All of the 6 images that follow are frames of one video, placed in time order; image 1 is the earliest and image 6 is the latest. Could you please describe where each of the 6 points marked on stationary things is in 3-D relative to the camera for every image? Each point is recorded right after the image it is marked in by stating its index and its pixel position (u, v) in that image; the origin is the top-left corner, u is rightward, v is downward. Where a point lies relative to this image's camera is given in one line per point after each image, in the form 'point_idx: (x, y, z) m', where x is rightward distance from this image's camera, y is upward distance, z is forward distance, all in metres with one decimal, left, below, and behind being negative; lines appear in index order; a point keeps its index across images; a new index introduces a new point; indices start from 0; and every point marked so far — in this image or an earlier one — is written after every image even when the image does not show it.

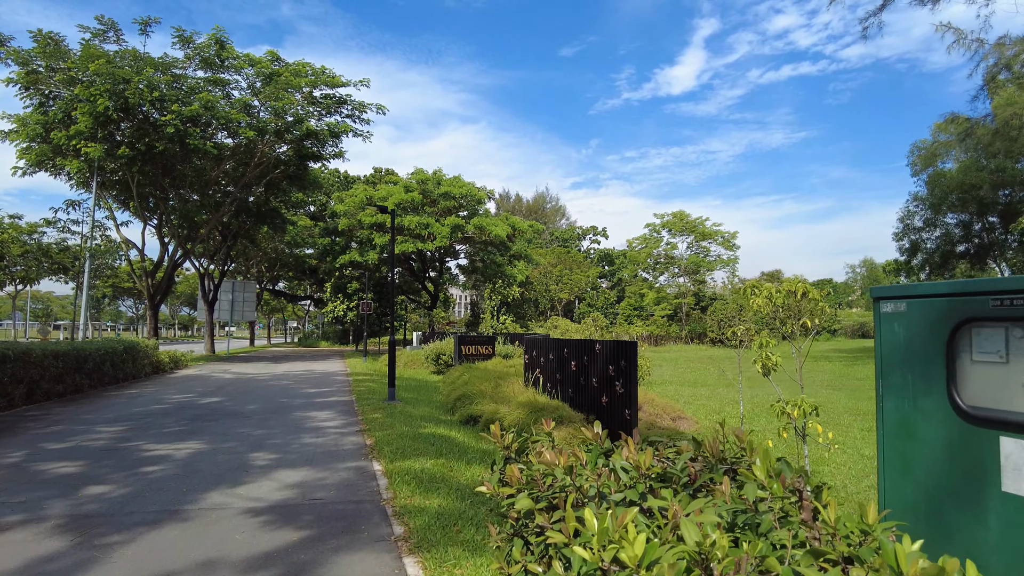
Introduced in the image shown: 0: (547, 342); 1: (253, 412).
0: (+0.5, -0.8, +9.4) m
1: (-4.1, -2.0, +9.6) m
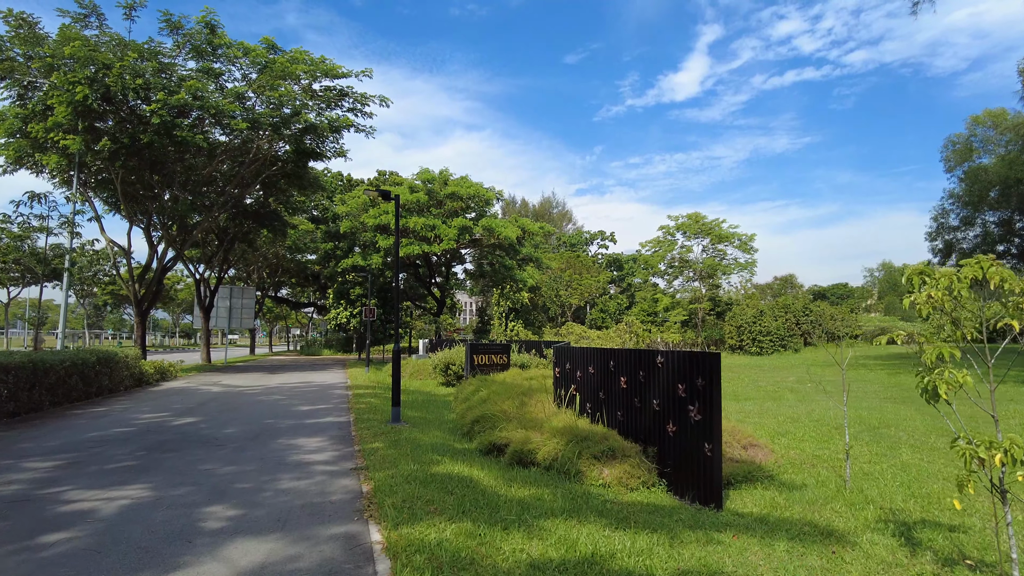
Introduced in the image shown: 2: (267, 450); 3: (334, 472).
0: (+0.9, -0.8, +7.7) m
1: (-3.7, -2.0, +8.0) m
2: (-2.9, -1.9, +7.1) m
3: (-1.7, -1.8, +5.8) m
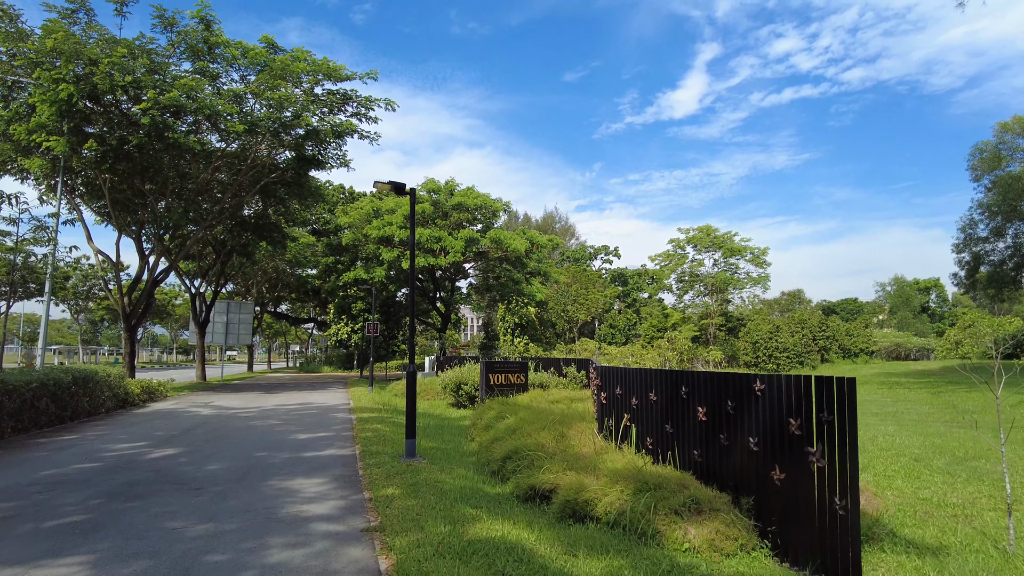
0: (+1.3, -0.9, +6.4) m
1: (-3.3, -2.1, +6.6) m
2: (-2.4, -2.0, +5.7) m
3: (-1.3, -1.8, +4.4) m
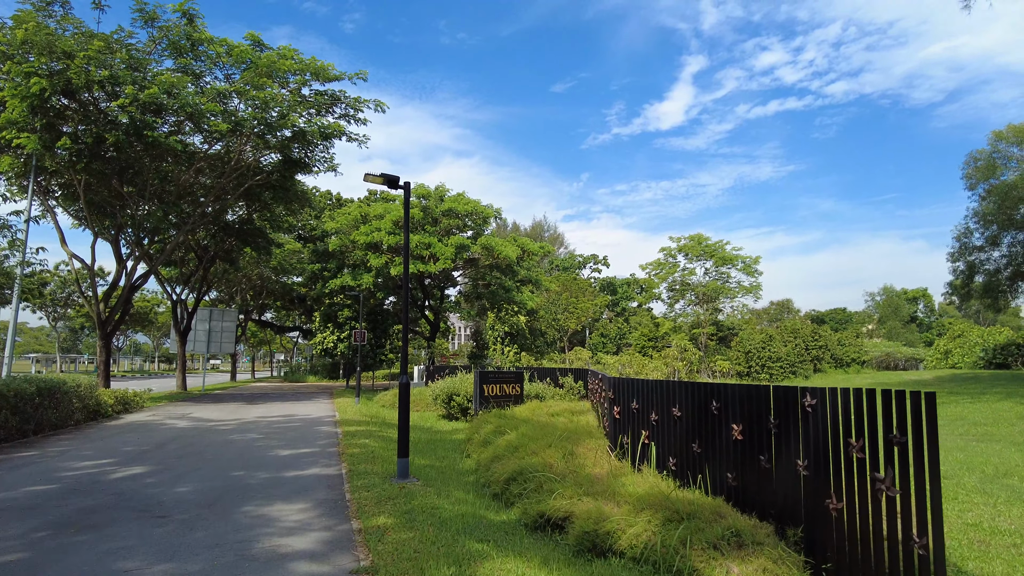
0: (+1.4, -0.9, +5.8) m
1: (-3.3, -2.1, +5.9) m
2: (-2.4, -2.0, +5.0) m
3: (-1.2, -1.8, +3.7) m
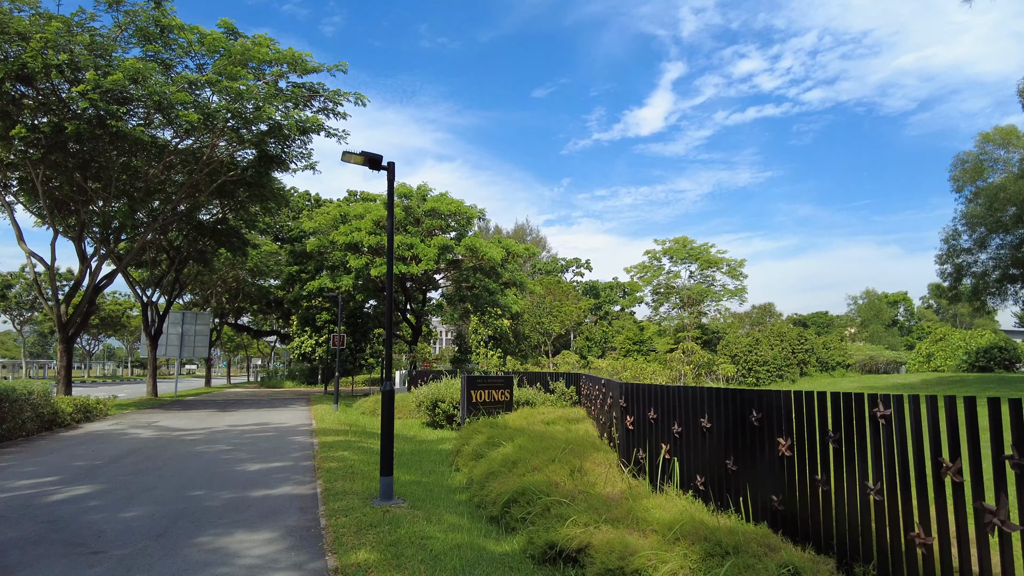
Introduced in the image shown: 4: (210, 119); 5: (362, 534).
0: (+1.4, -0.9, +5.1) m
1: (-3.2, -2.0, +5.0) m
2: (-2.3, -1.9, +4.2) m
3: (-1.1, -1.7, +2.9) m
4: (-9.1, +5.1, +18.3) m
5: (-1.2, -1.9, +4.7) m
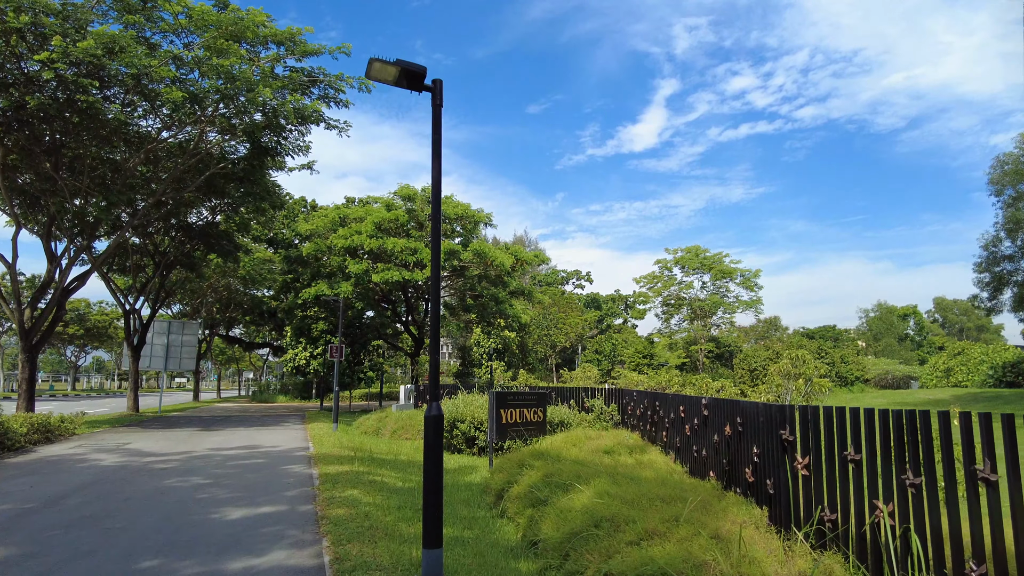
0: (+2.1, -0.7, +3.1) m
1: (-2.5, -1.8, +3.0) m
2: (-1.6, -1.7, +2.2) m
3: (-0.3, -1.5, +0.9) m
4: (-8.5, +5.0, +16.4) m
5: (-0.5, -1.7, +2.7) m
